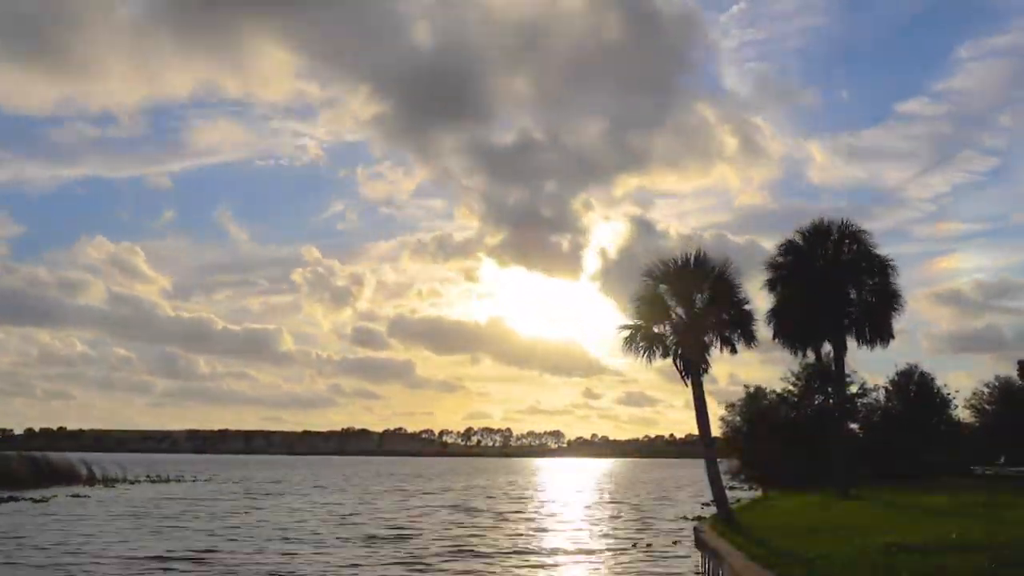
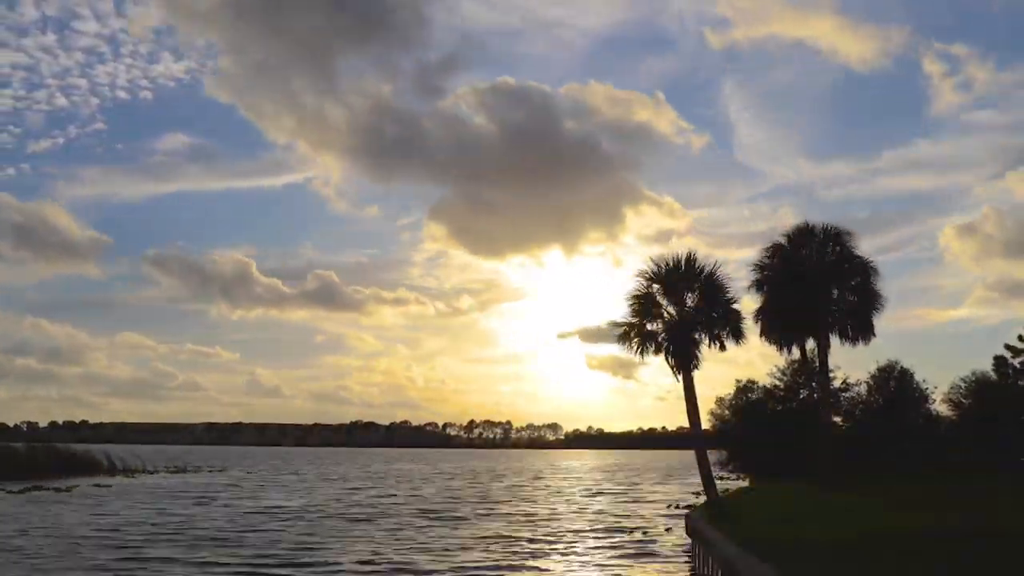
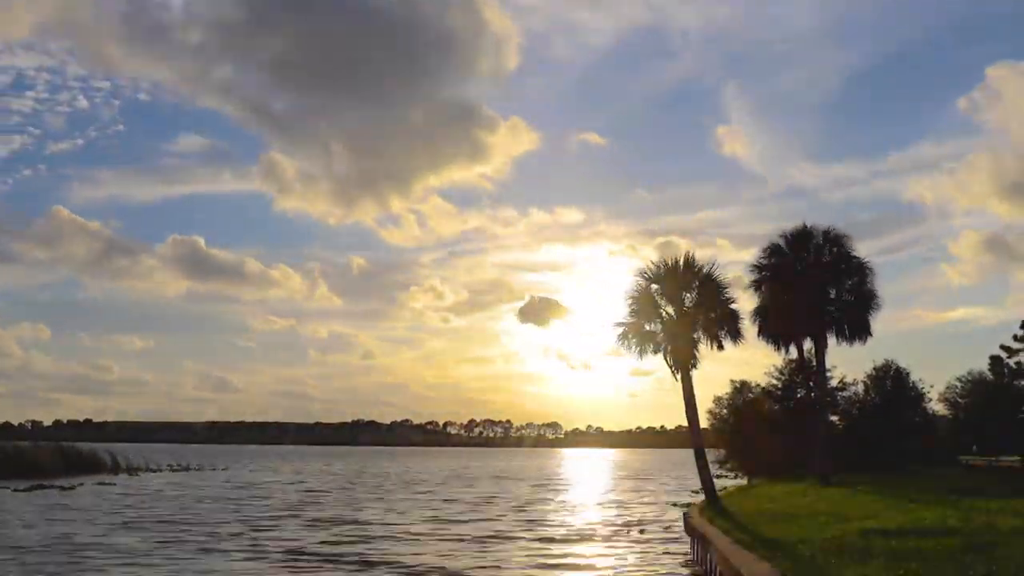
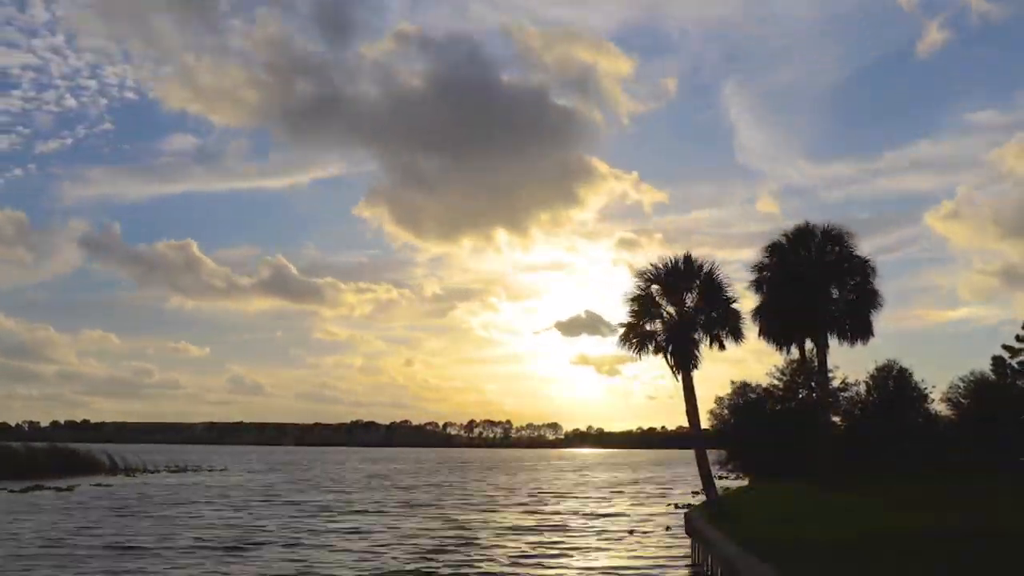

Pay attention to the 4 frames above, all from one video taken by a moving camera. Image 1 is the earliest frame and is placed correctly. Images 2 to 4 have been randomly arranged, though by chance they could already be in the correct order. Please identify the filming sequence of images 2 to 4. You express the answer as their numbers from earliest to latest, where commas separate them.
2, 4, 3
